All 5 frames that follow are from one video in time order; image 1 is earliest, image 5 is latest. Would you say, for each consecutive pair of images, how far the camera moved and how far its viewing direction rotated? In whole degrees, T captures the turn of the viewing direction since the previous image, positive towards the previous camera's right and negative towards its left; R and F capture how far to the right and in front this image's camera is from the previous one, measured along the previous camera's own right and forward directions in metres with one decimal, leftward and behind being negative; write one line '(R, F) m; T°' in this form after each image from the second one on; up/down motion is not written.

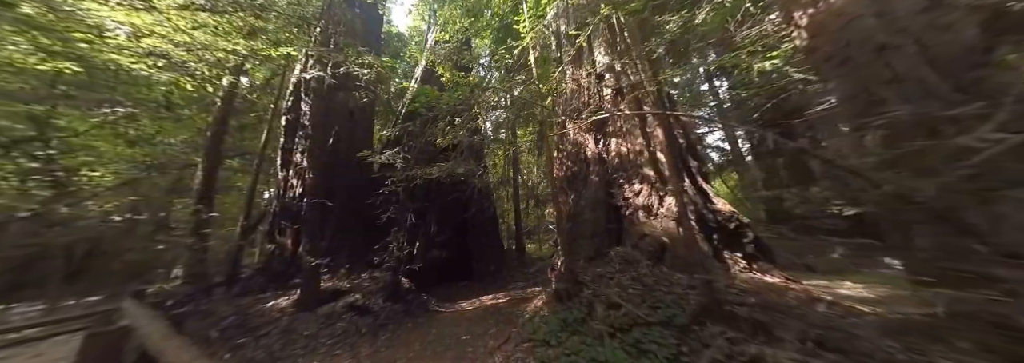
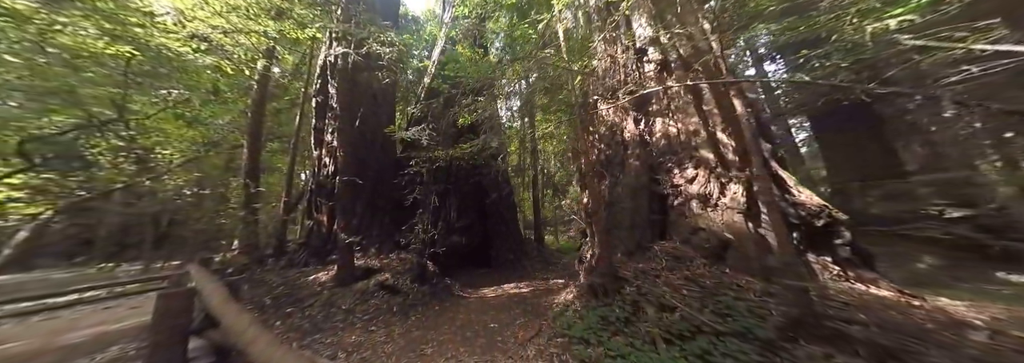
(-0.1, +0.2) m; -5°
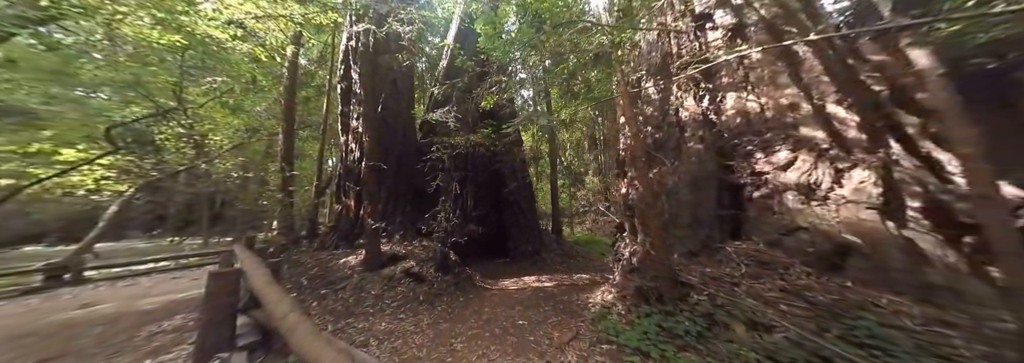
(-0.2, +0.2) m; -4°
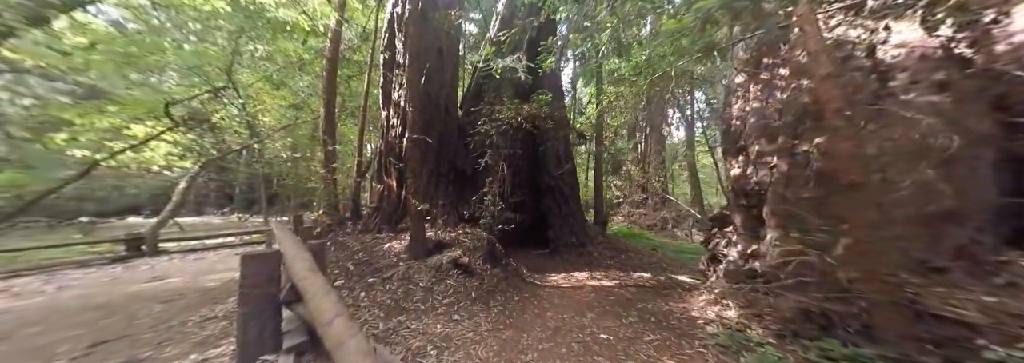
(-0.5, +0.6) m; -4°
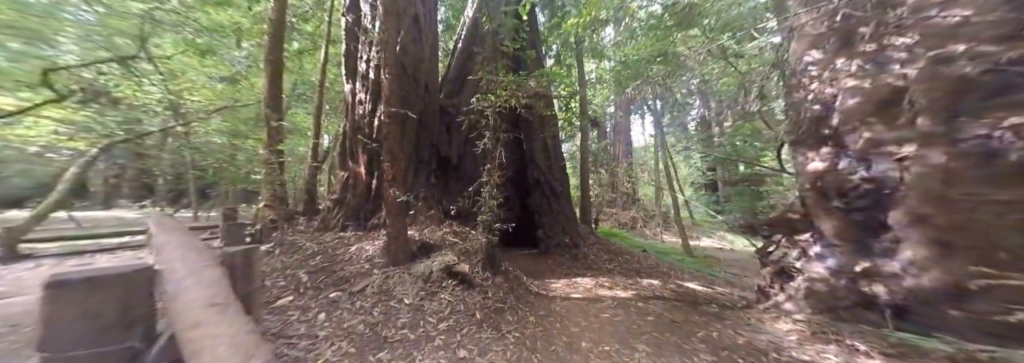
(-0.5, +0.7) m; +6°
